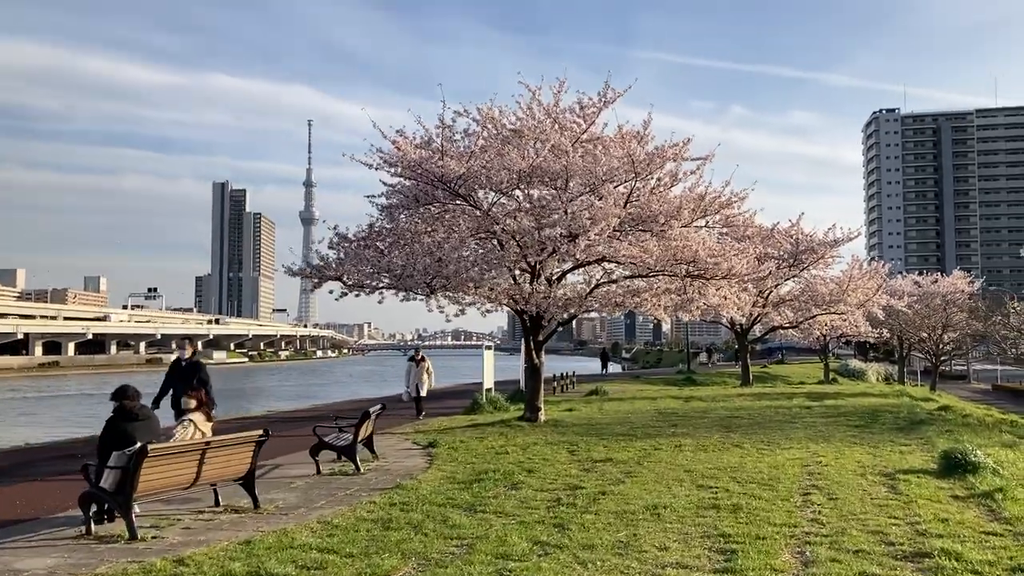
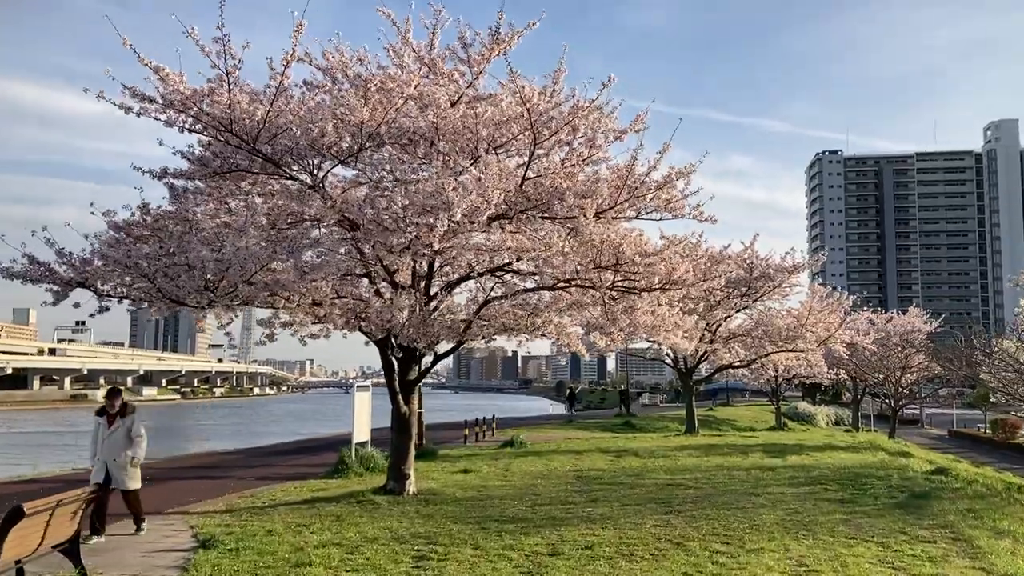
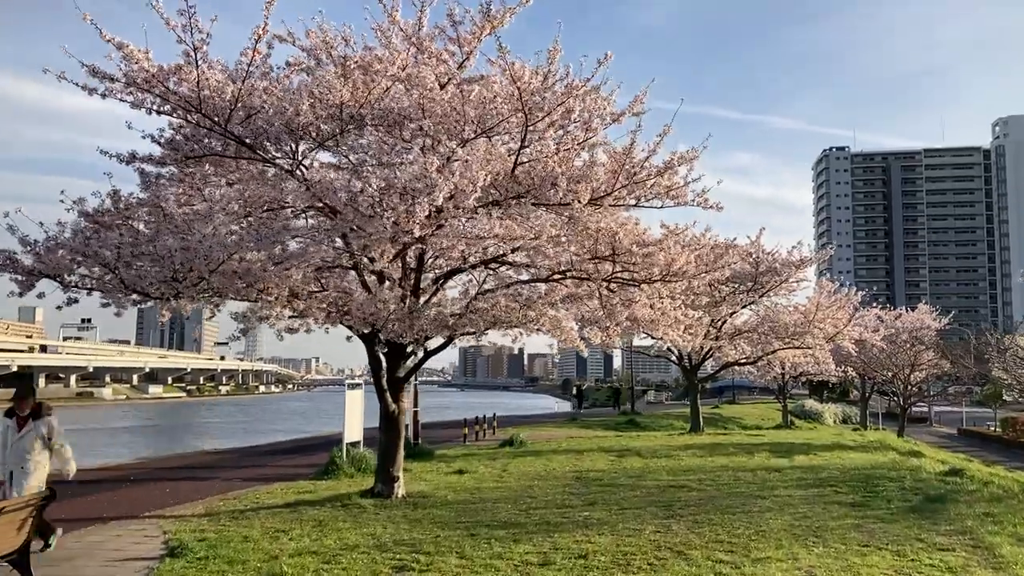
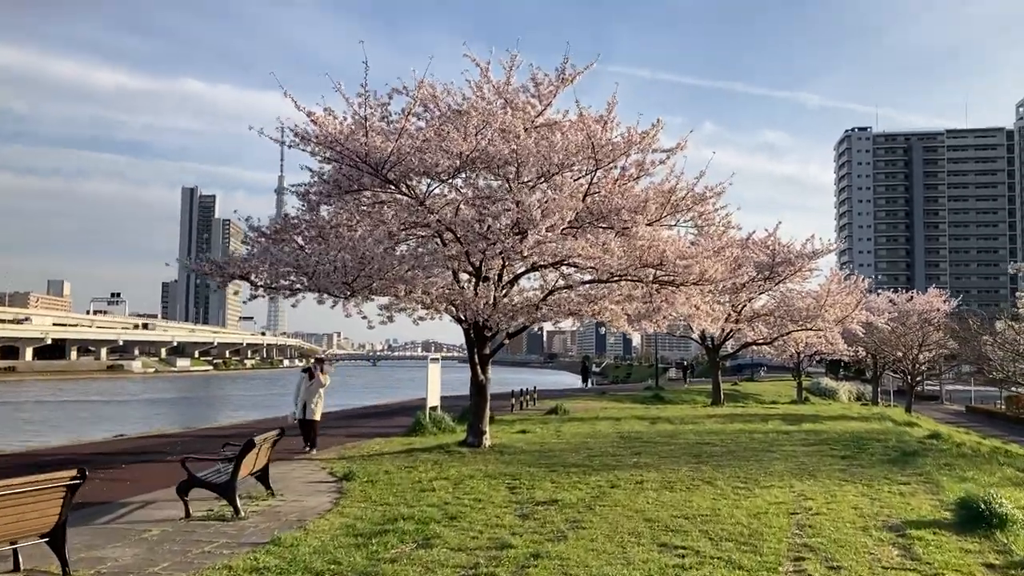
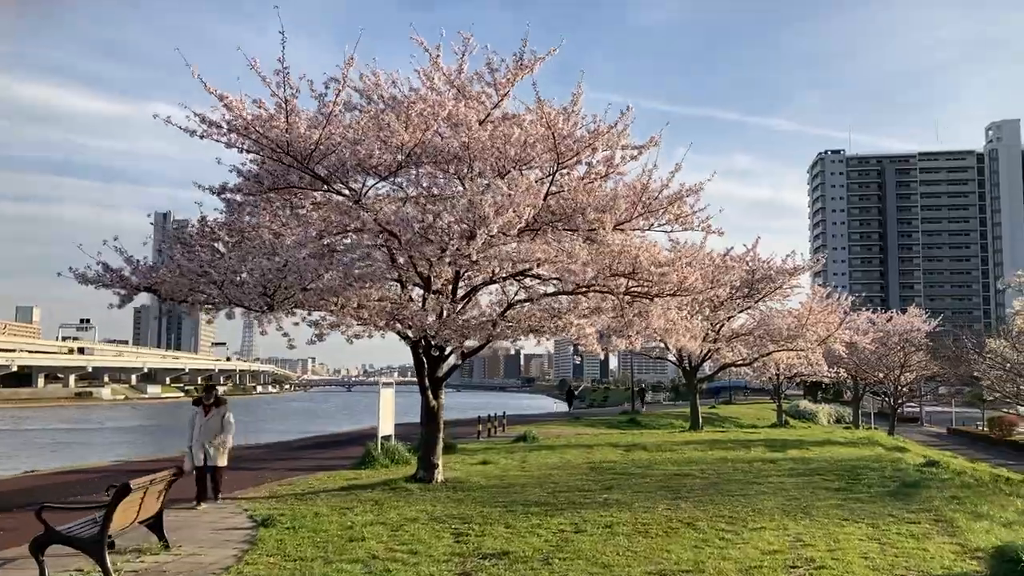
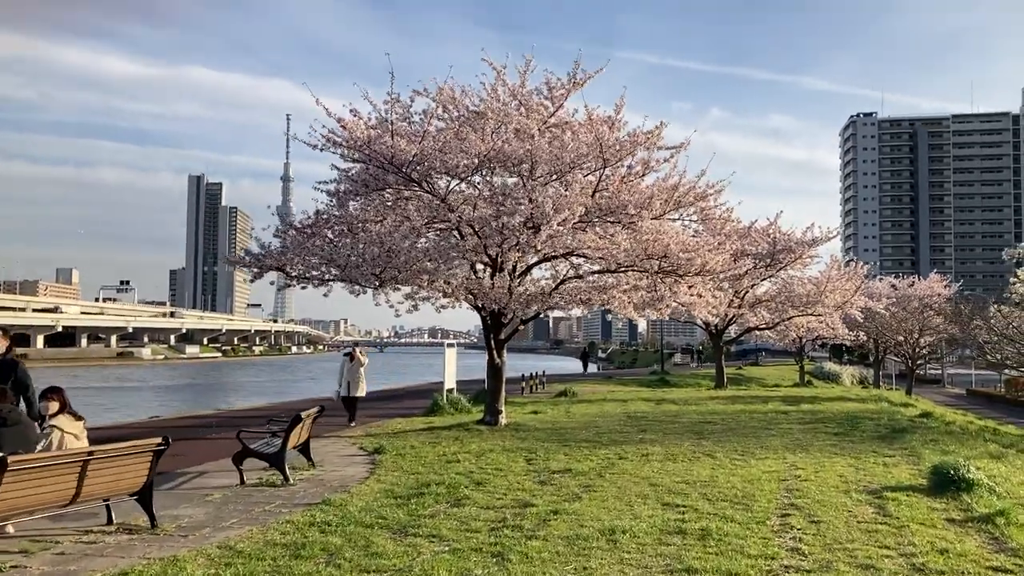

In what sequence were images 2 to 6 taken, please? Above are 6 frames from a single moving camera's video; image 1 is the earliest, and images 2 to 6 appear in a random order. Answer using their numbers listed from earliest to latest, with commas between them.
6, 4, 5, 2, 3
